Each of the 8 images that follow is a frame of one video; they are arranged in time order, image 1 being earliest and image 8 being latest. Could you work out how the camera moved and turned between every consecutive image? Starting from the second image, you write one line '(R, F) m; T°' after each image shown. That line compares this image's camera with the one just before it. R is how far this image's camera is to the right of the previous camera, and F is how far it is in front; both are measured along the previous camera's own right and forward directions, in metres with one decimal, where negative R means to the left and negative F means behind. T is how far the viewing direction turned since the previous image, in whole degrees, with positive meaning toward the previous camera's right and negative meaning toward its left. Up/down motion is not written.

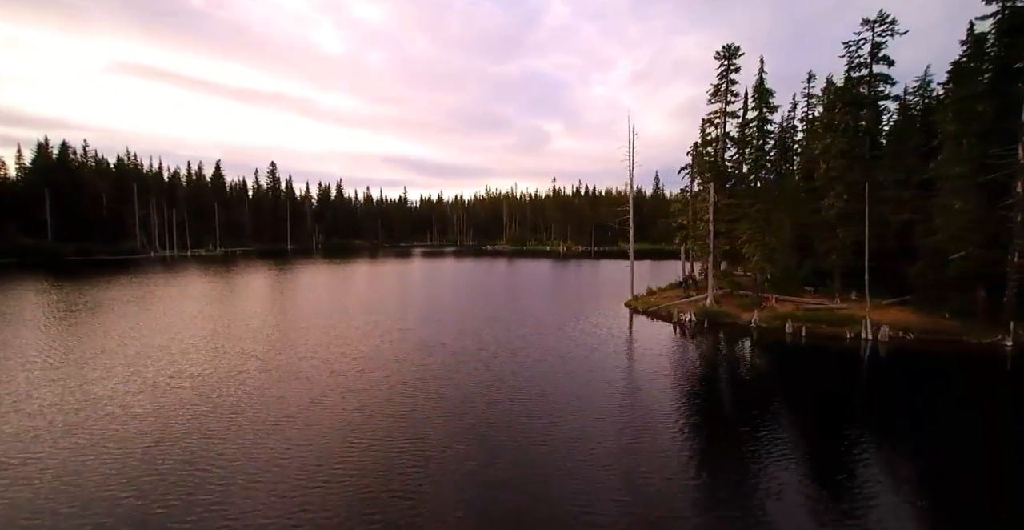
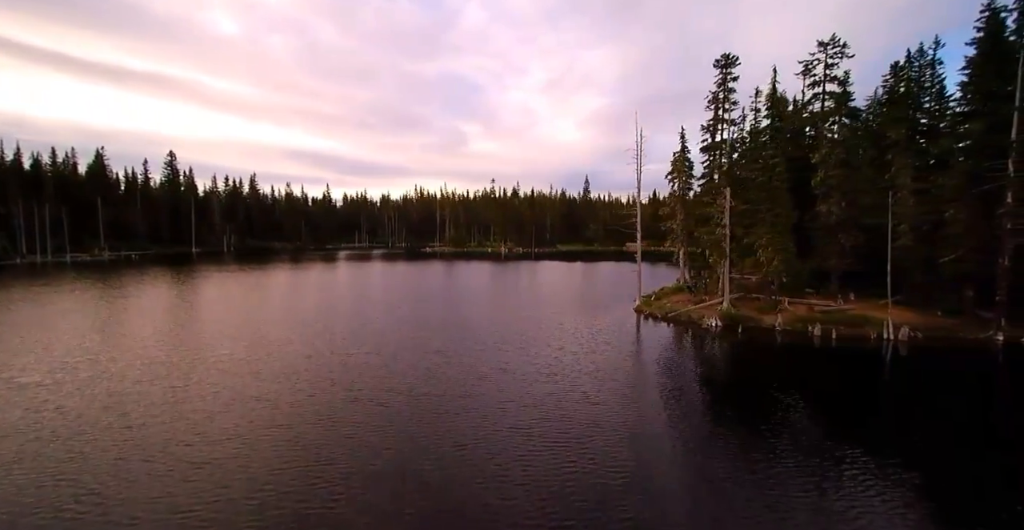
(-7.6, +3.5) m; +12°
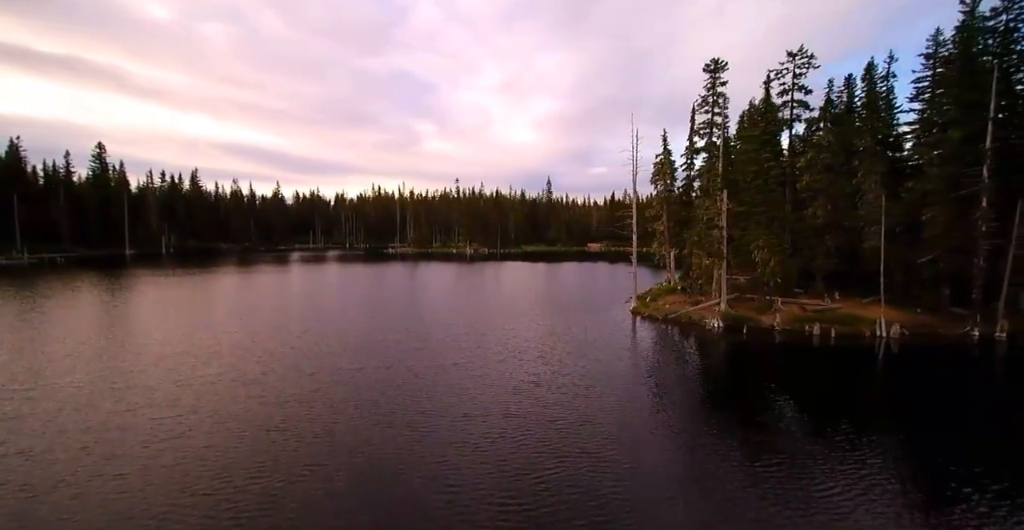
(-3.6, +1.4) m; +6°
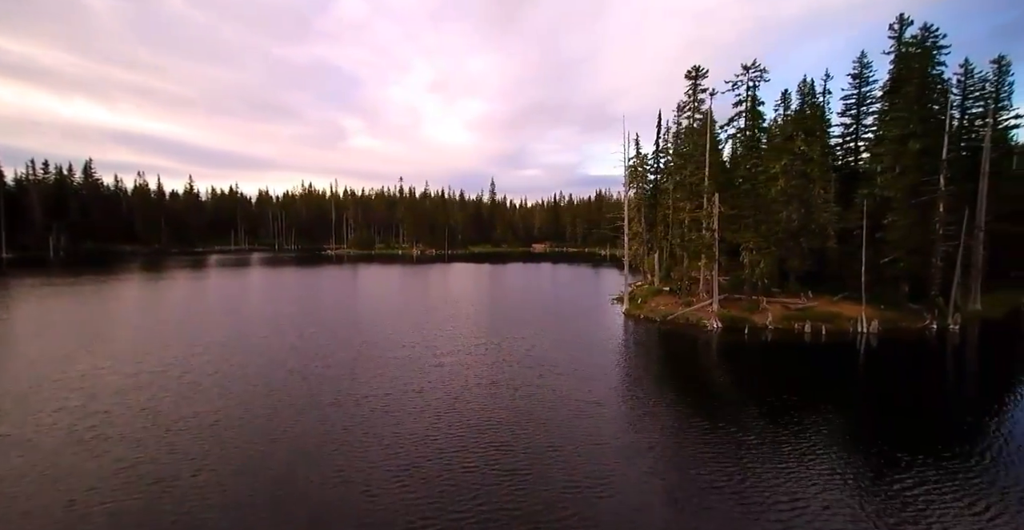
(-5.3, +2.1) m; +10°
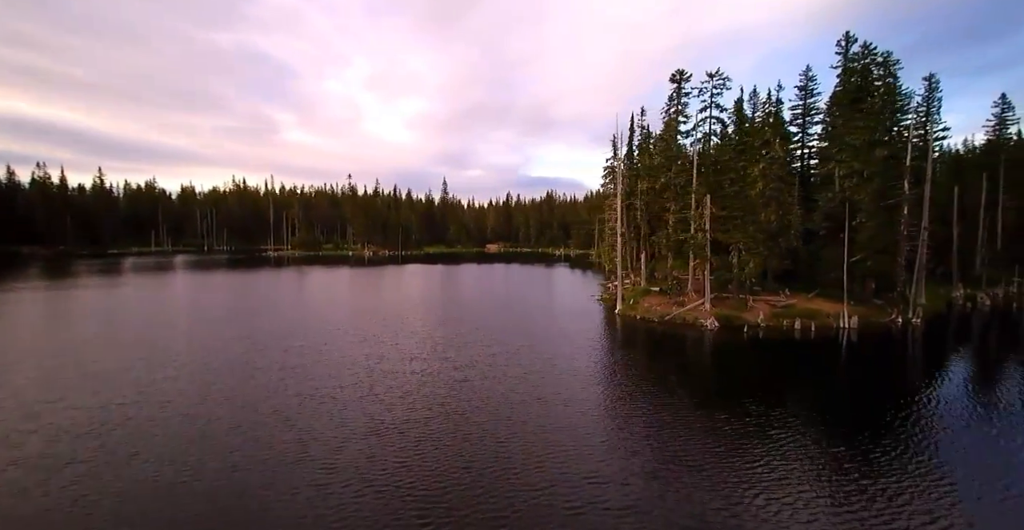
(-4.5, +1.8) m; +8°
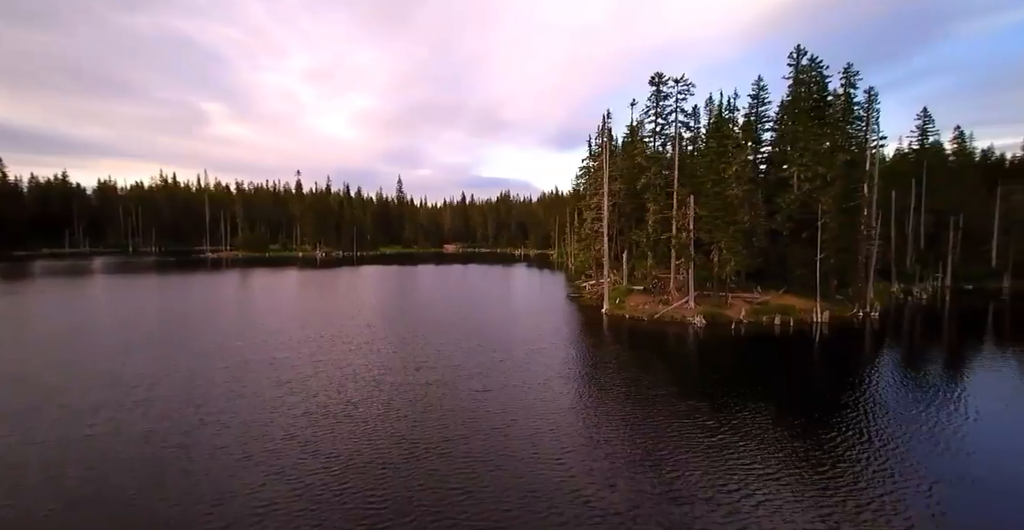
(-3.4, +1.2) m; +7°
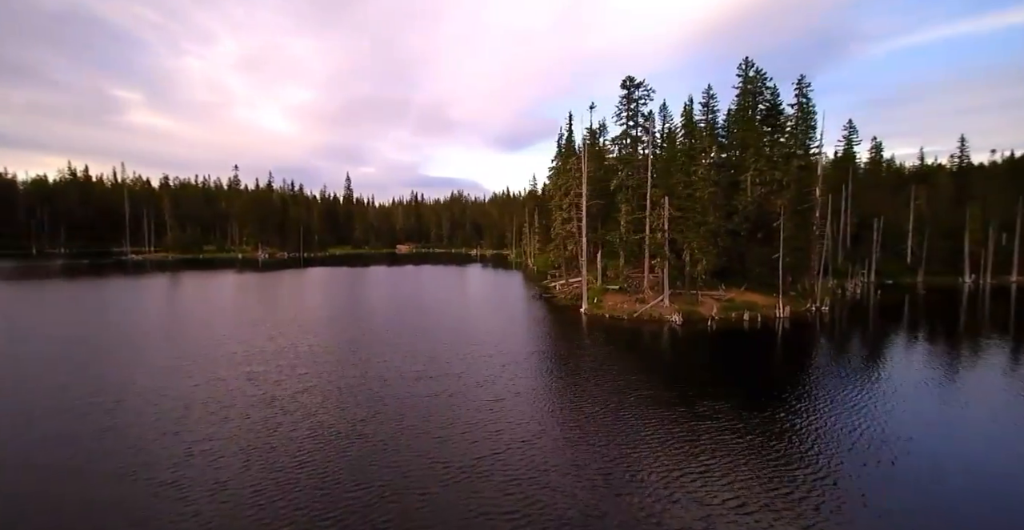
(-2.9, +1.0) m; +7°
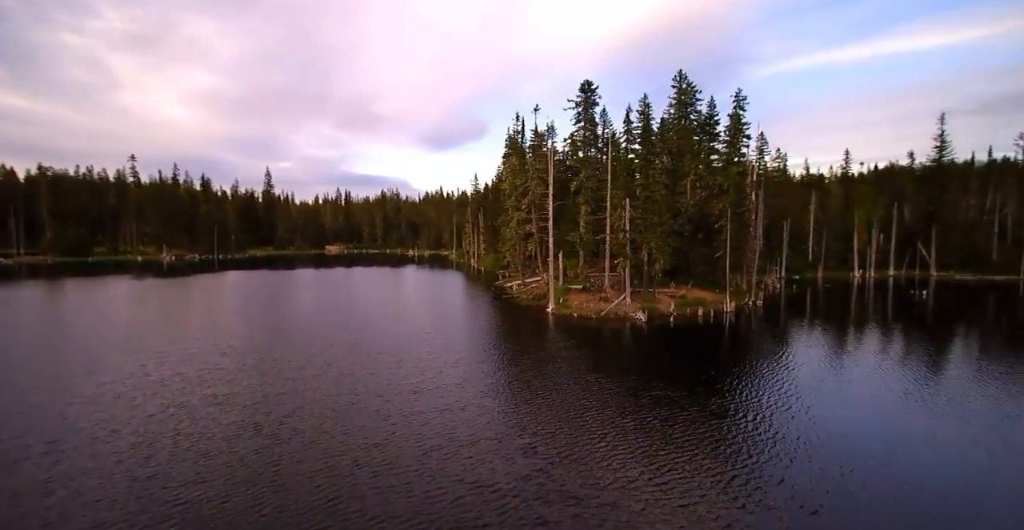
(-3.6, +1.4) m; +10°
